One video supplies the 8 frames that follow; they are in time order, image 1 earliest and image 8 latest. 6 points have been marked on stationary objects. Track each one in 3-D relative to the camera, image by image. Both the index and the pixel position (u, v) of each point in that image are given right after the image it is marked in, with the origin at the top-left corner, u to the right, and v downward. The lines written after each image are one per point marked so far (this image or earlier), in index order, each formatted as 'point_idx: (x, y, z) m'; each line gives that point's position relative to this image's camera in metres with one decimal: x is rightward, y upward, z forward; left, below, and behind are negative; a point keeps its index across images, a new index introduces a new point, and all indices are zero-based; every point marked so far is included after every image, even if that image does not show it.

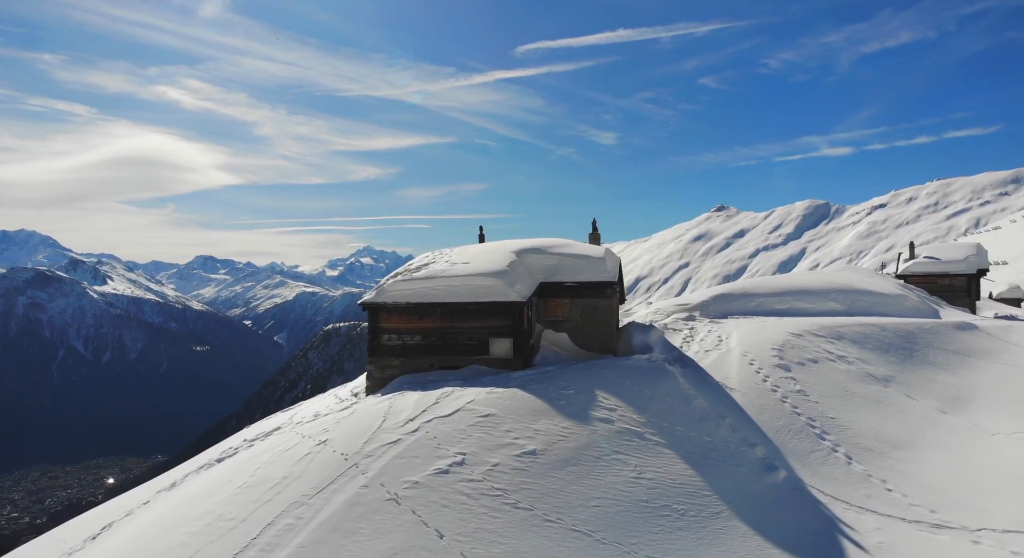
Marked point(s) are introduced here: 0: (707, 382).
0: (+6.0, -3.2, +19.6) m
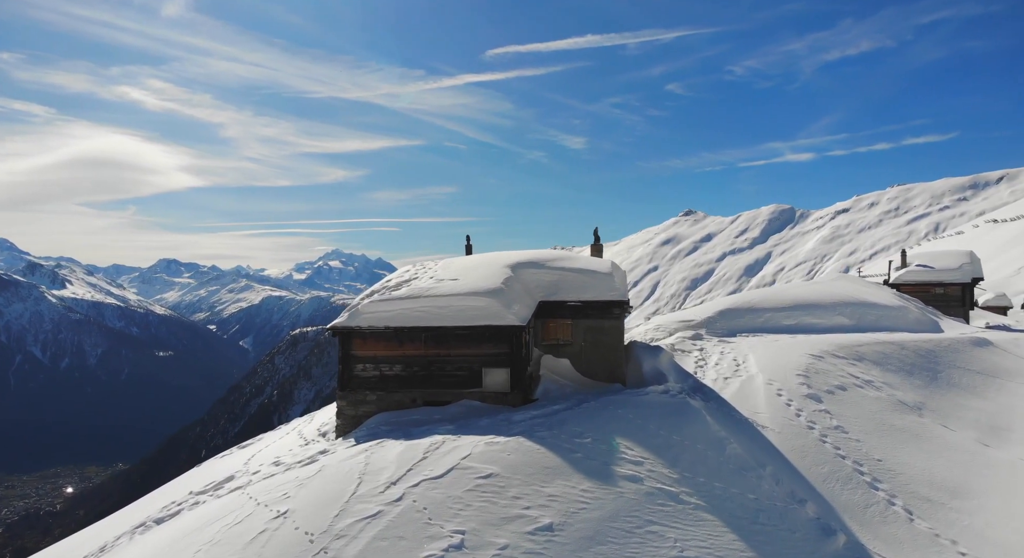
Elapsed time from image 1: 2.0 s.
0: (+5.9, -3.8, +16.9) m
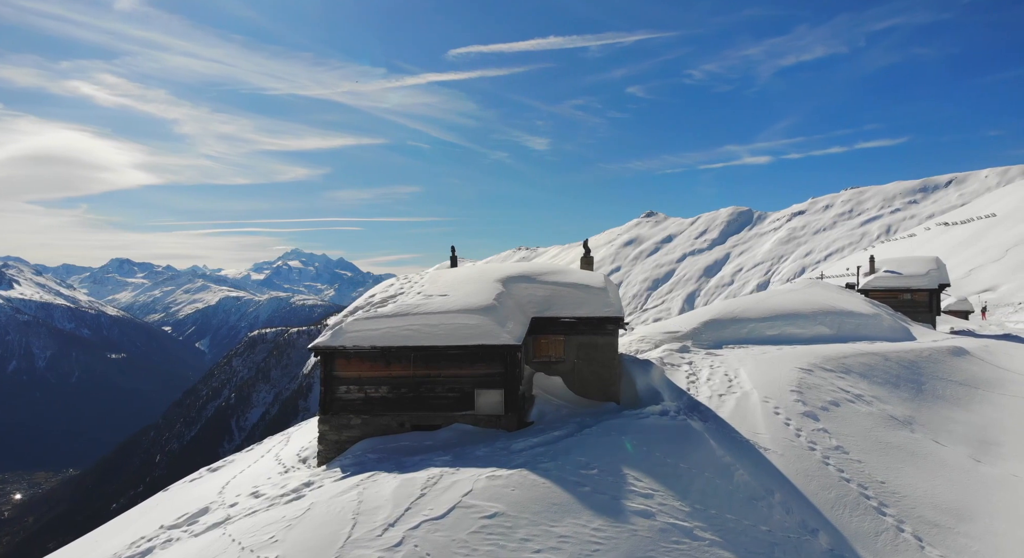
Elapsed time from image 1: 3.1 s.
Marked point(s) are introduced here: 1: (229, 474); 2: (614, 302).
0: (+5.8, -4.3, +16.4) m
1: (-8.6, -5.9, +19.4) m
2: (+3.1, -0.7, +19.4) m
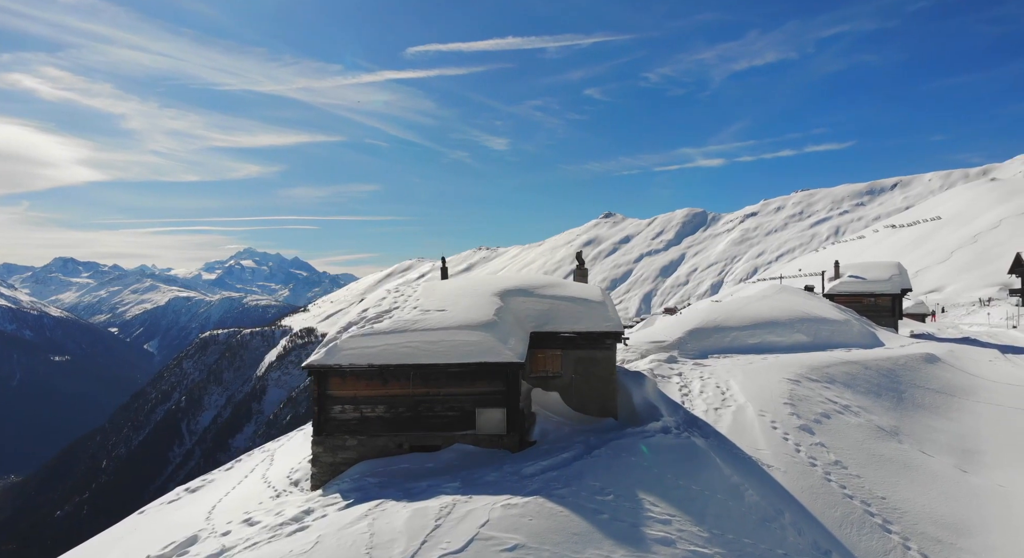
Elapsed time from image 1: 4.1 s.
0: (+5.9, -4.7, +16.3) m
1: (-8.7, -6.3, +18.4) m
2: (+3.0, -1.1, +19.1) m
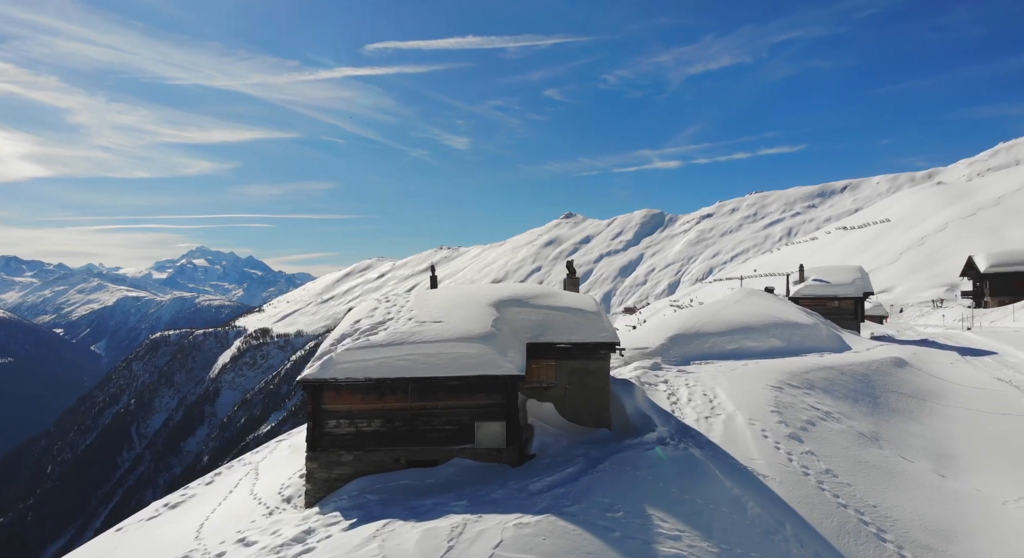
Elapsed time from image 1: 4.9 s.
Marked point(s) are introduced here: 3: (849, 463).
0: (+5.9, -5.0, +16.5) m
1: (-8.8, -6.6, +17.7) m
2: (+2.9, -1.4, +19.1) m
3: (+9.9, -5.4, +18.6) m
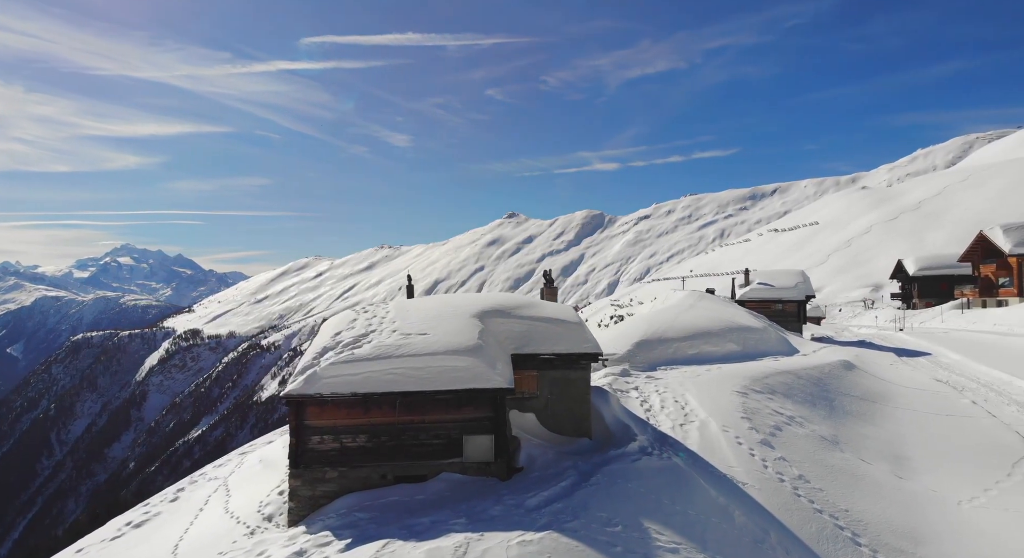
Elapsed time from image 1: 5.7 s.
0: (+5.5, -5.3, +17.0) m
1: (-9.2, -6.9, +16.9) m
2: (+2.3, -1.8, +19.3) m
3: (+9.3, -5.8, +19.4) m
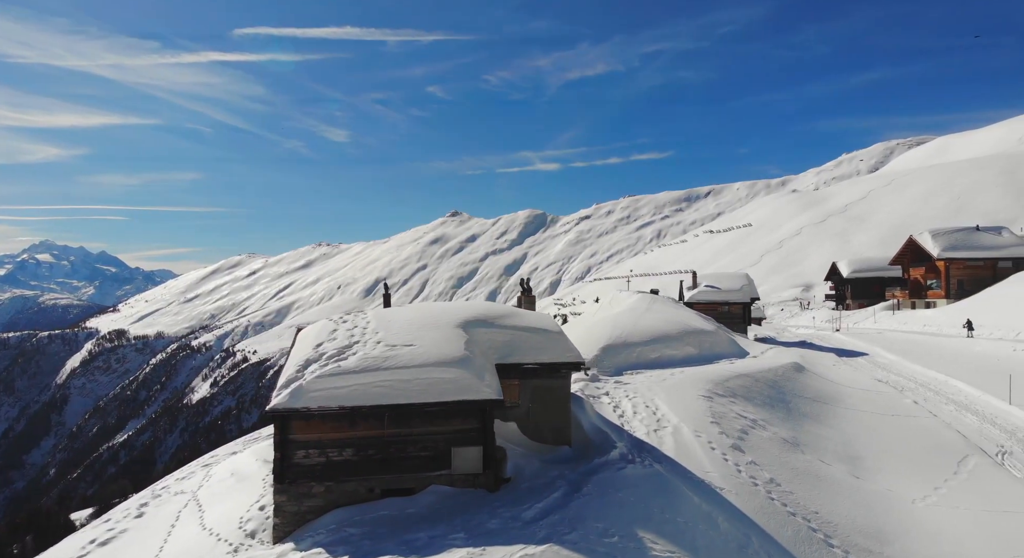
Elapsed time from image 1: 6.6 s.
0: (+5.1, -5.6, +17.5) m
1: (-9.5, -7.1, +16.2) m
2: (+1.7, -2.1, +19.6) m
3: (+8.7, -6.1, +20.3) m
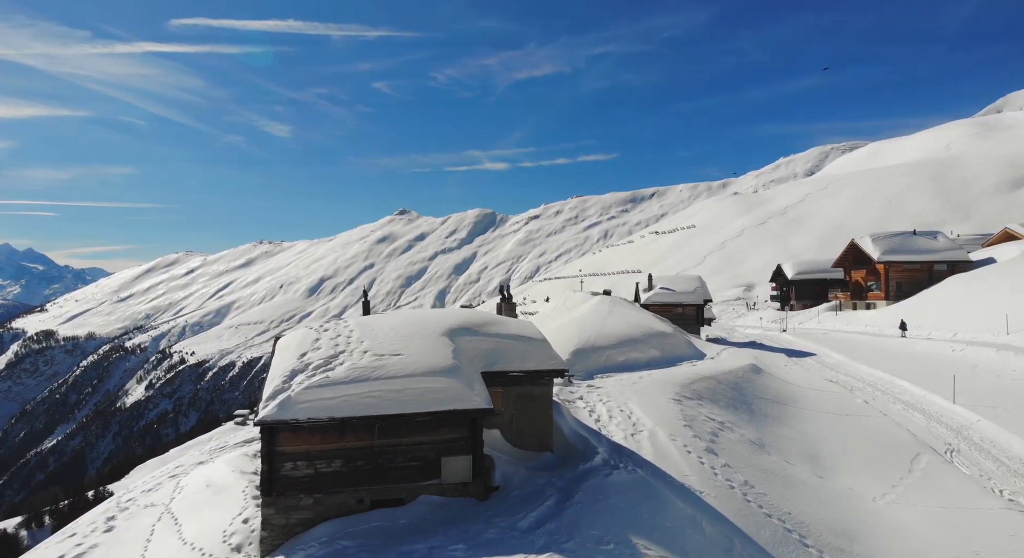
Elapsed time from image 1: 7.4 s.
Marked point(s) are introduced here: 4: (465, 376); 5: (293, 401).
0: (+4.7, -5.9, +18.1) m
1: (-9.7, -7.4, +15.6) m
2: (+1.2, -2.3, +19.9) m
3: (+8.1, -6.4, +21.1) m
4: (-1.3, -2.6, +17.1) m
5: (-5.4, -2.9, +15.4) m
